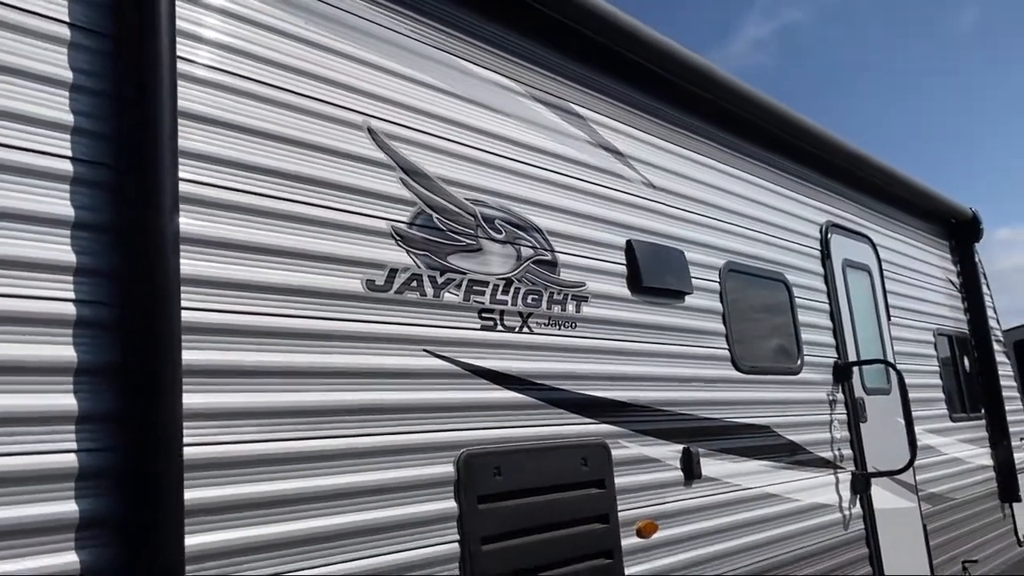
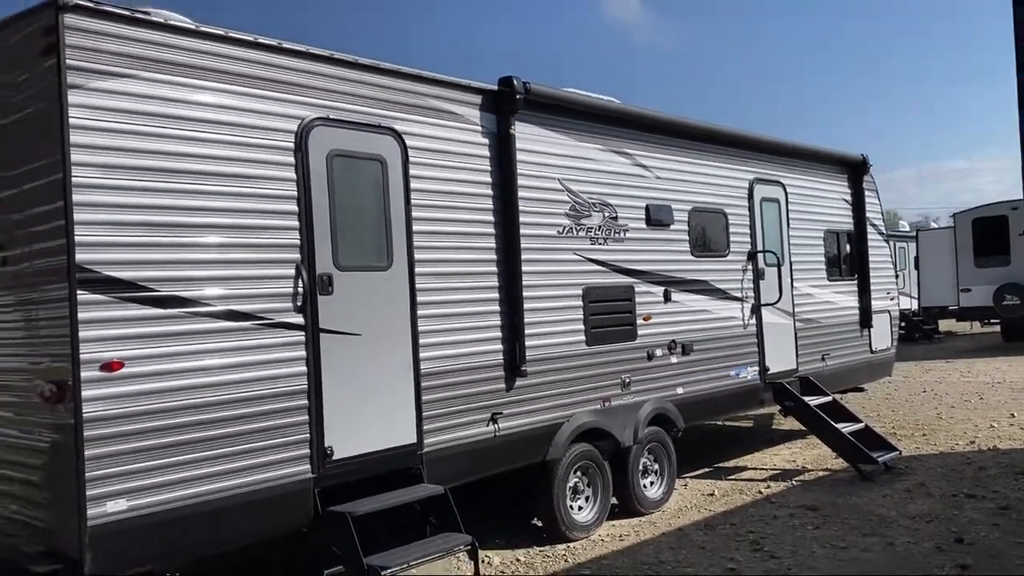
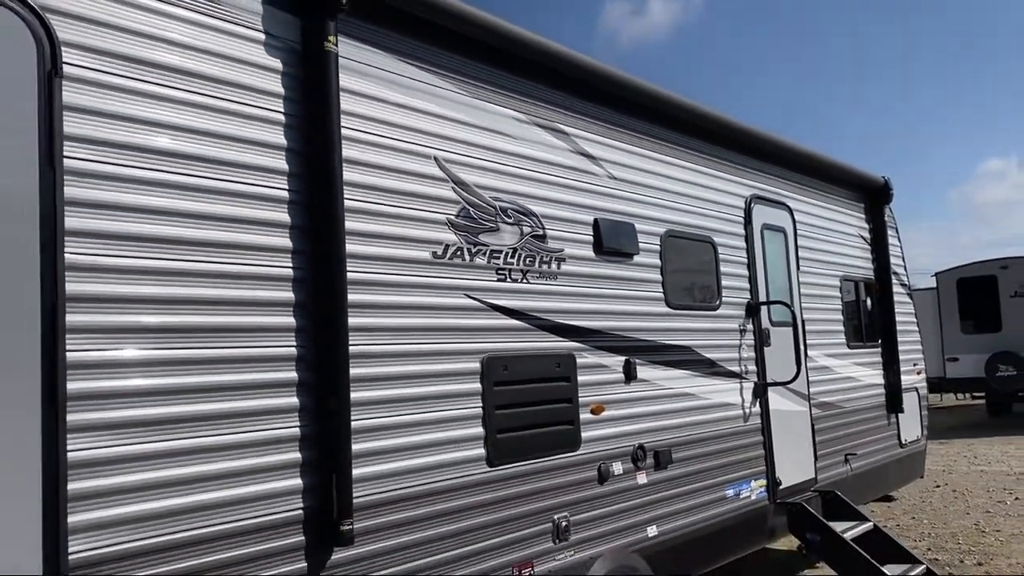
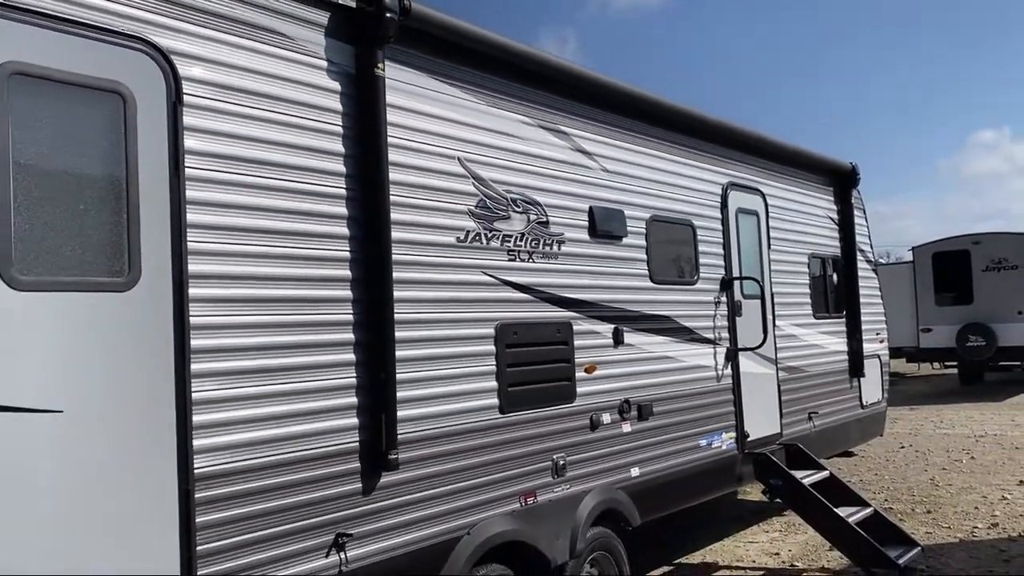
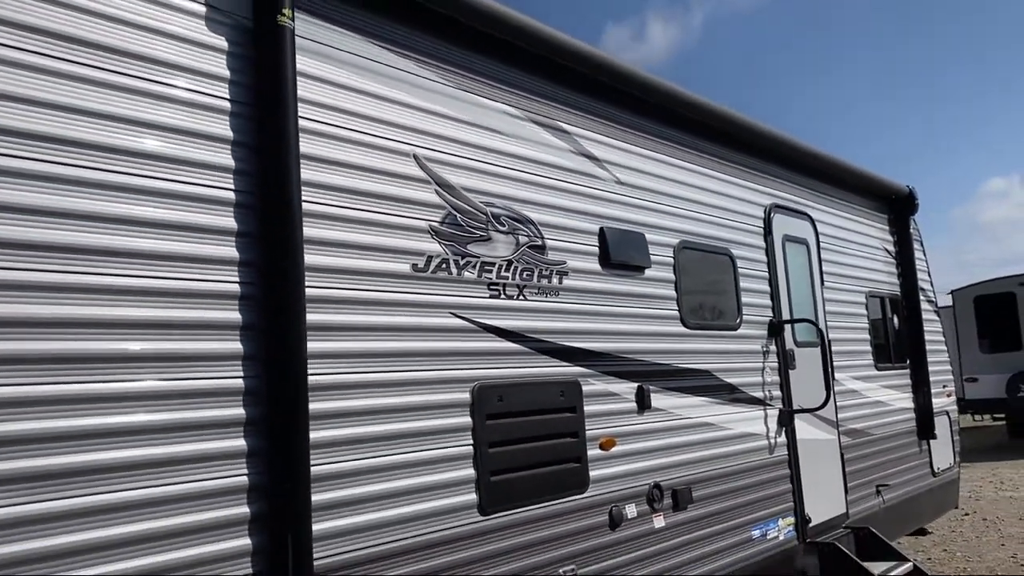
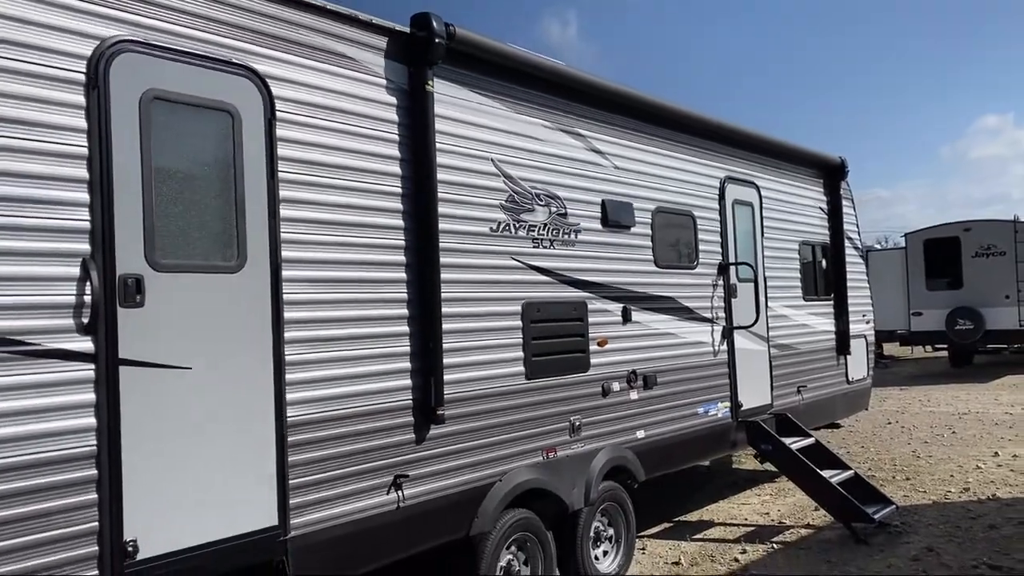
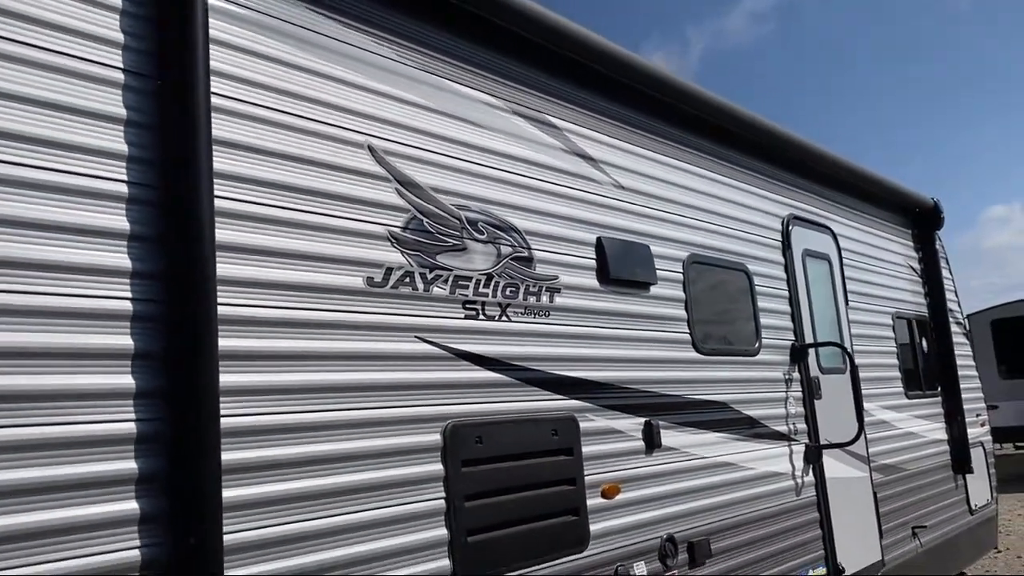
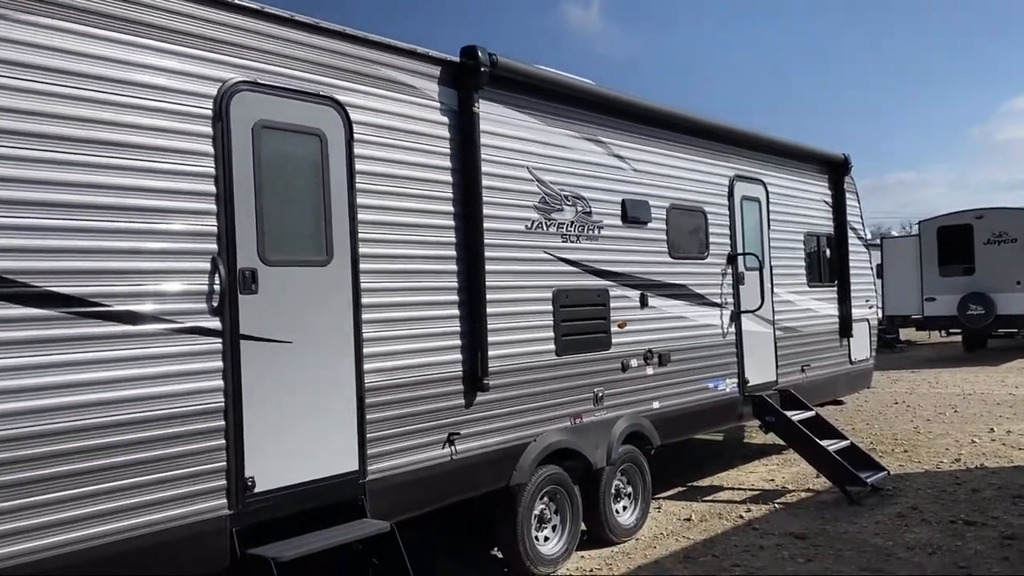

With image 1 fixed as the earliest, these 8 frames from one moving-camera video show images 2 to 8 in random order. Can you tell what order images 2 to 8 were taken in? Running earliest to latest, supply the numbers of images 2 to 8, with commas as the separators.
7, 5, 3, 4, 6, 8, 2
